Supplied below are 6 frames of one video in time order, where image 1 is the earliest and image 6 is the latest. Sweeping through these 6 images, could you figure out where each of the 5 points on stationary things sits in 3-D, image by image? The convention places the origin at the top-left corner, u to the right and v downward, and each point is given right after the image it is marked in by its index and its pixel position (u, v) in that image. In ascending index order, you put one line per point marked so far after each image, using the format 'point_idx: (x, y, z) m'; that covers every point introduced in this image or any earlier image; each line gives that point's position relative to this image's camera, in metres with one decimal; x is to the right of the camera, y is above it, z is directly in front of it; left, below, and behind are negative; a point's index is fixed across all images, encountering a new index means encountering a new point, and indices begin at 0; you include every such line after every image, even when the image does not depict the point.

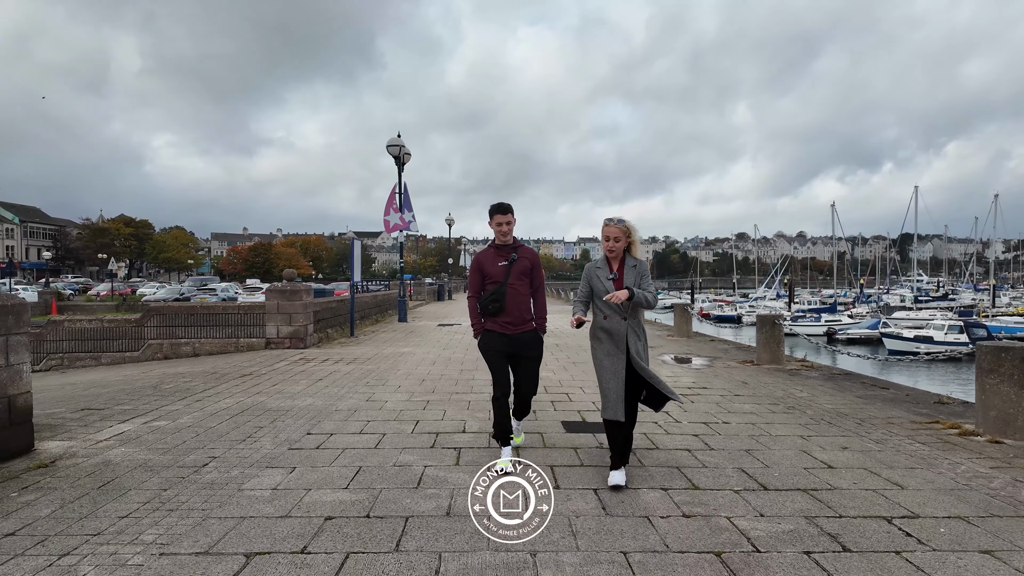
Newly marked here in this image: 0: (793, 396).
0: (+3.4, -1.3, +6.5) m
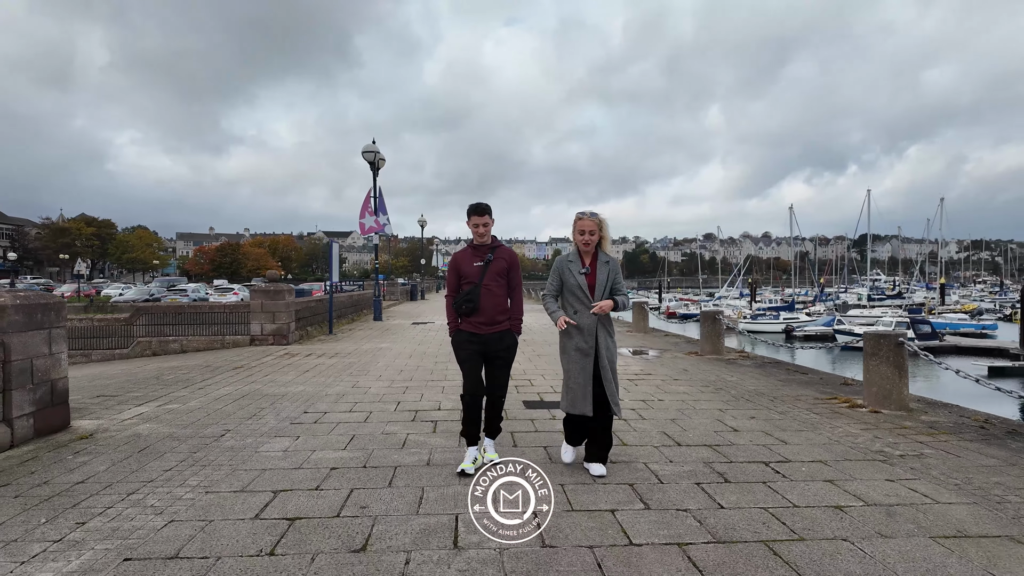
0: (+3.0, -1.3, +7.6) m
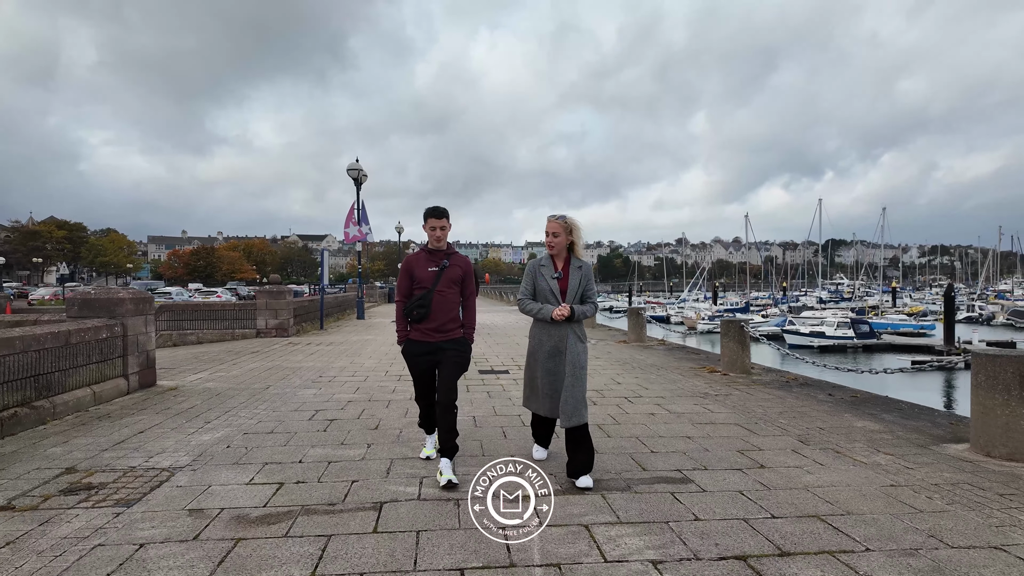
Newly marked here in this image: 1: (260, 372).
0: (+2.2, -1.3, +10.1) m
1: (-3.9, -1.3, +8.4) m
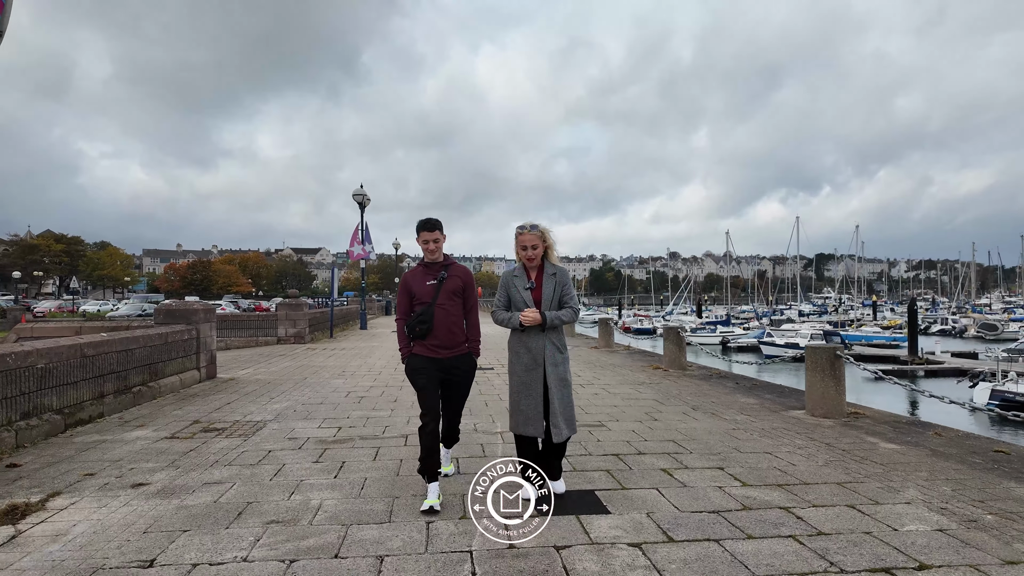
0: (+1.9, -1.6, +12.2) m
1: (-4.2, -1.5, +10.5) m
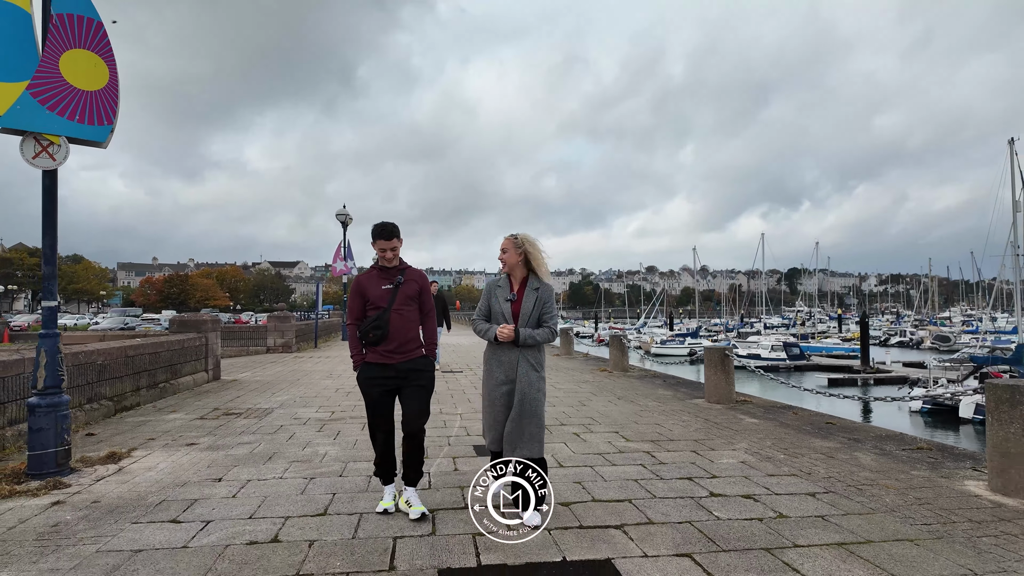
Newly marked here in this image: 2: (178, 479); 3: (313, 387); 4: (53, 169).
0: (+1.1, -1.9, +13.9) m
1: (-4.9, -1.8, +12.0) m
2: (-2.7, -1.6, +4.5) m
3: (-3.5, -1.8, +9.8) m
4: (-3.9, +1.0, +4.6) m
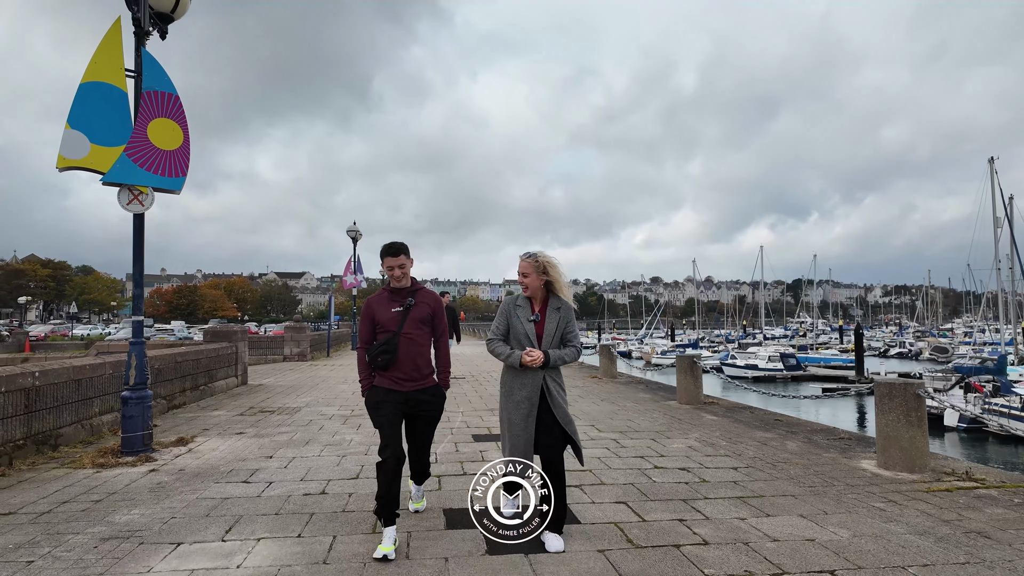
0: (+1.0, -2.3, +15.1) m
1: (-5.0, -2.2, +13.2) m
2: (-2.9, -1.8, +5.7) m
3: (-3.6, -2.1, +11.0) m
4: (-4.0, +0.8, +5.9) m
